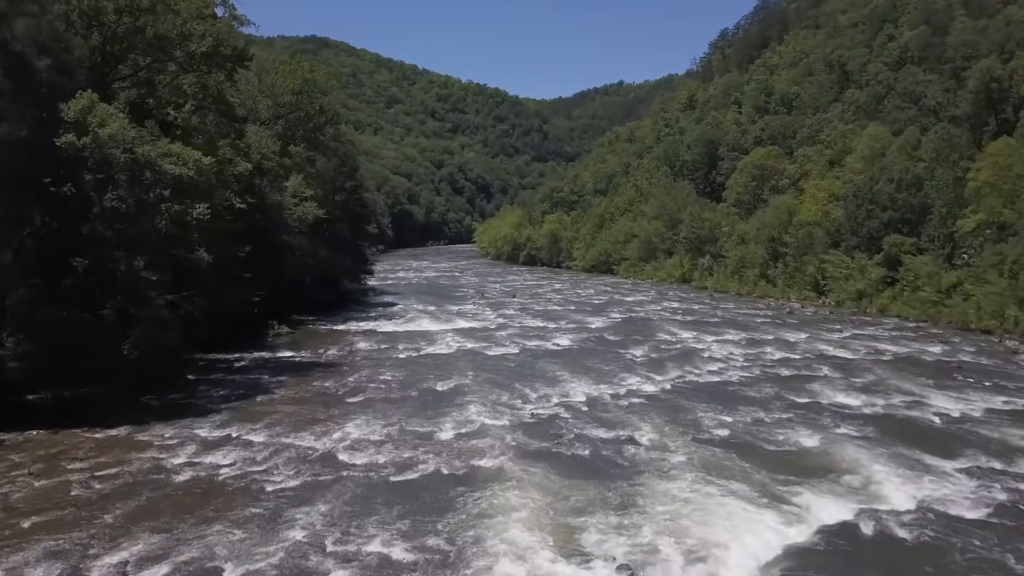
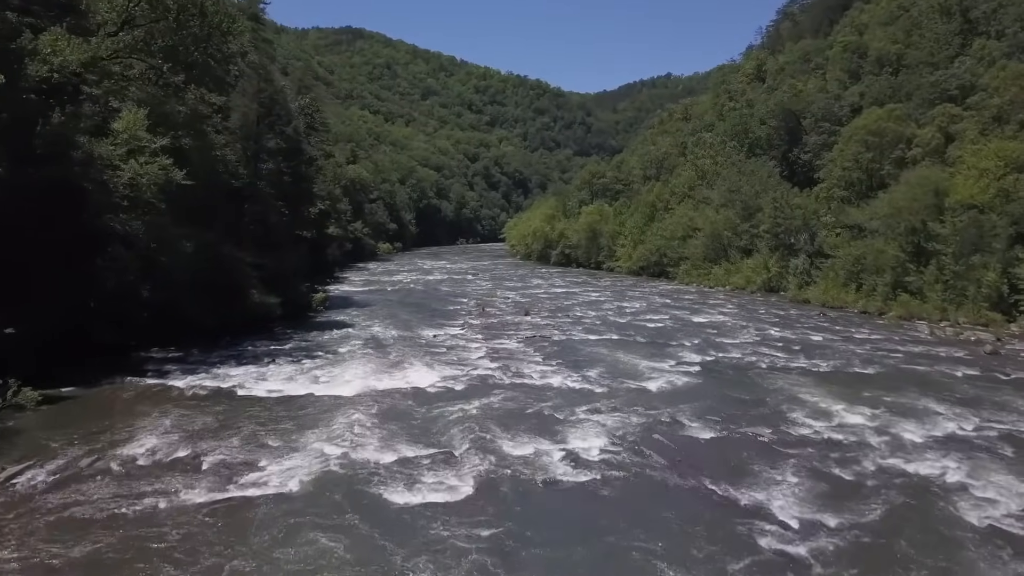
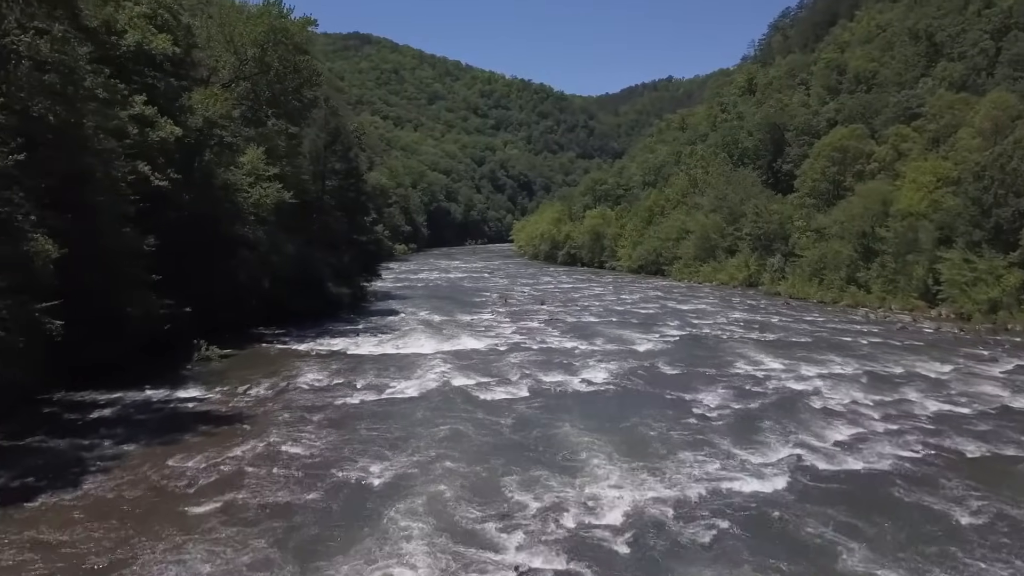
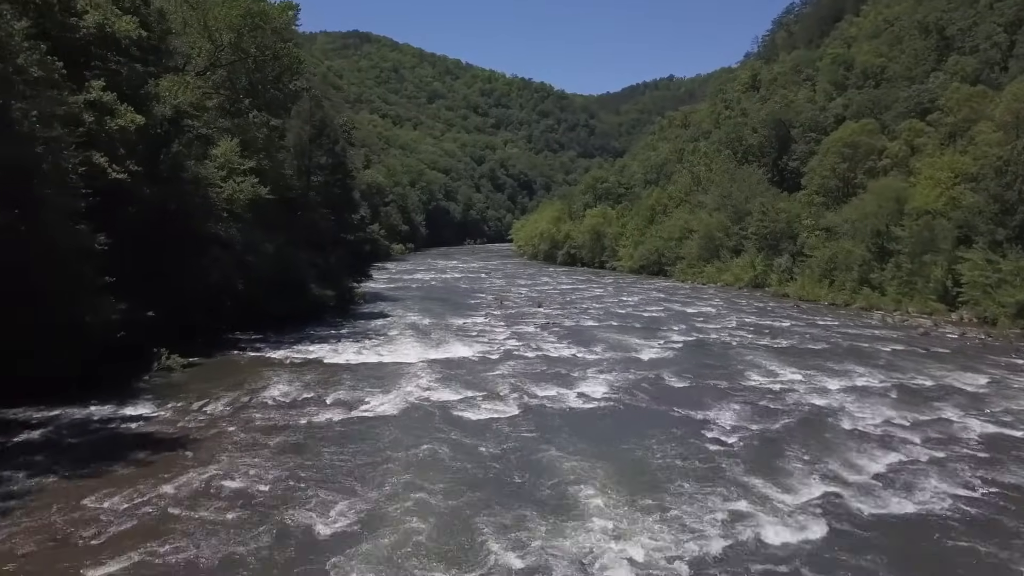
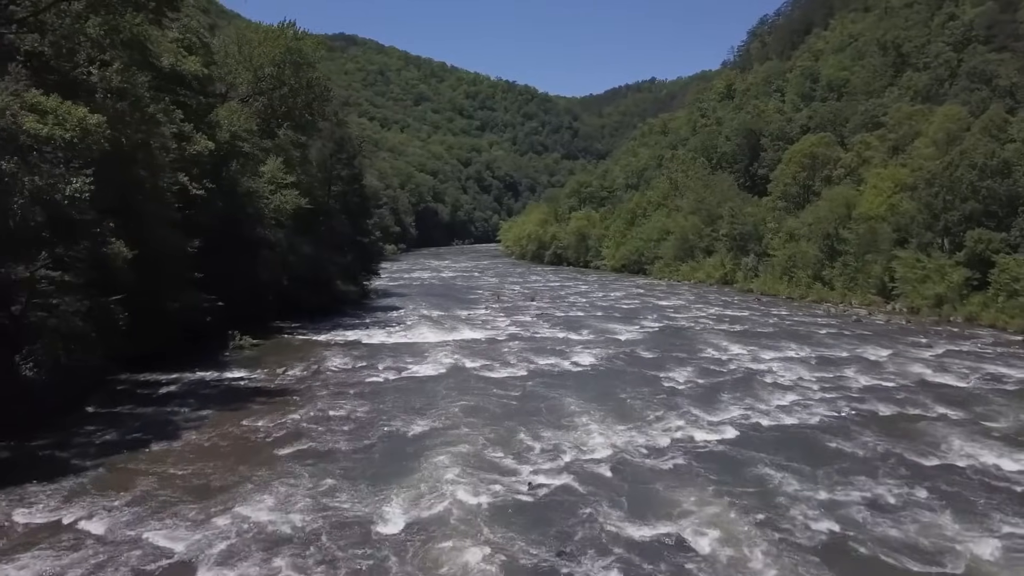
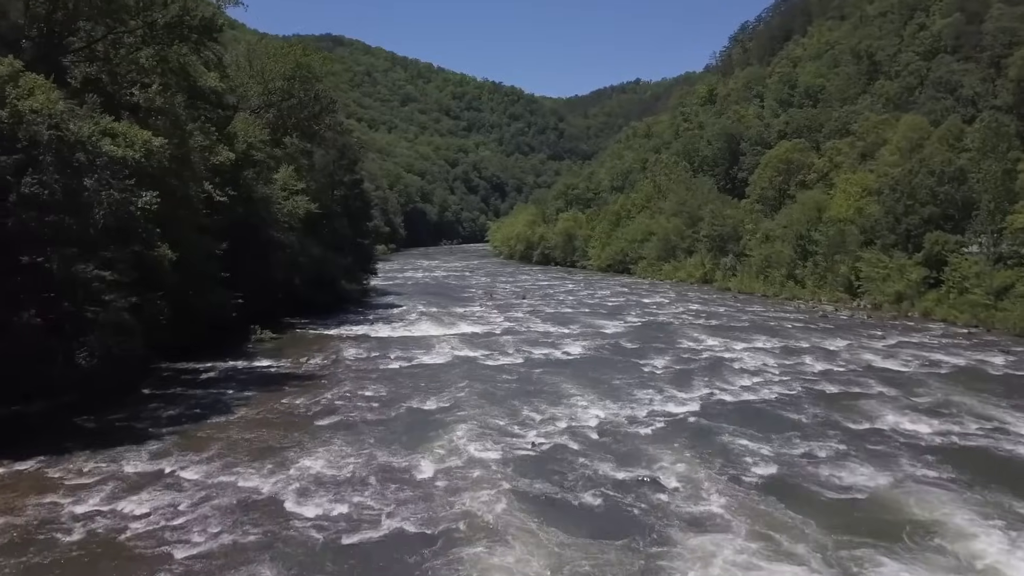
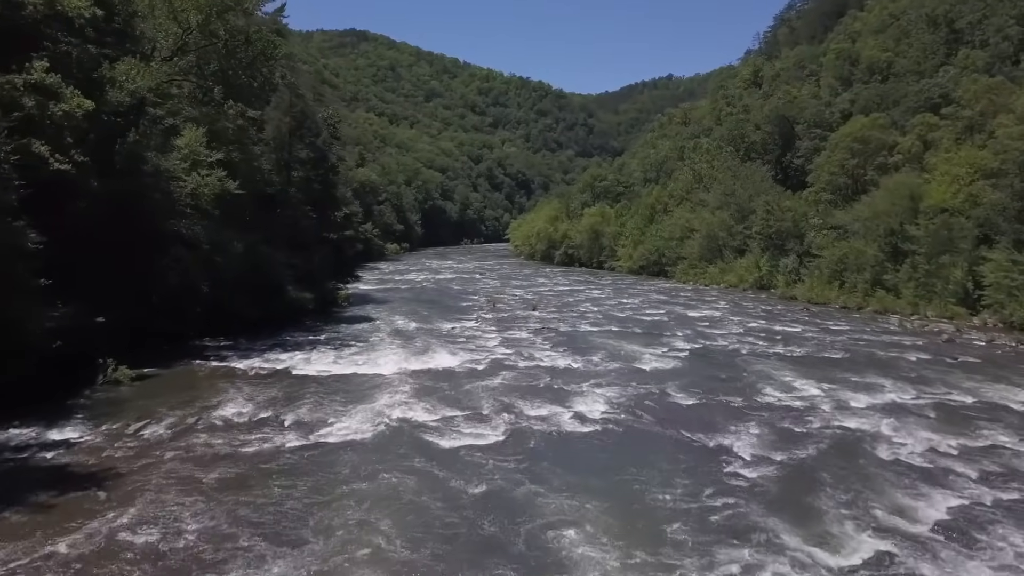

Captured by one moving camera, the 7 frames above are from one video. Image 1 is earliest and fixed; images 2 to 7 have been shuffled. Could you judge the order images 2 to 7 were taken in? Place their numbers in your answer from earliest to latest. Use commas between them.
6, 5, 3, 4, 7, 2
